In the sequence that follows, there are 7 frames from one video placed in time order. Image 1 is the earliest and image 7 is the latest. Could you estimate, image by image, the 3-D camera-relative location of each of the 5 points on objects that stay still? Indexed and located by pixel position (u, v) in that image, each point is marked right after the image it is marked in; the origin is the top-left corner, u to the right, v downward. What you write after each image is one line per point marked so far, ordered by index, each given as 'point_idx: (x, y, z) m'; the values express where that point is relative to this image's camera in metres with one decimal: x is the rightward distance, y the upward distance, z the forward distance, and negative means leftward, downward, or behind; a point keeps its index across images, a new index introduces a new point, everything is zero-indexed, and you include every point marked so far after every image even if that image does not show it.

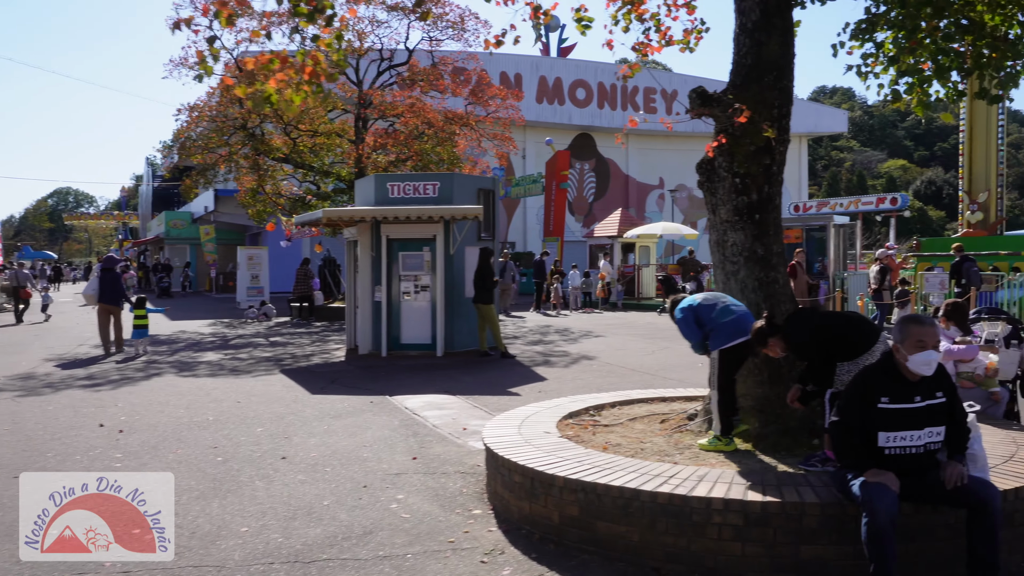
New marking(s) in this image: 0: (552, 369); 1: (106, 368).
0: (+0.6, -1.2, +12.3) m
1: (-6.1, -1.2, +11.8) m
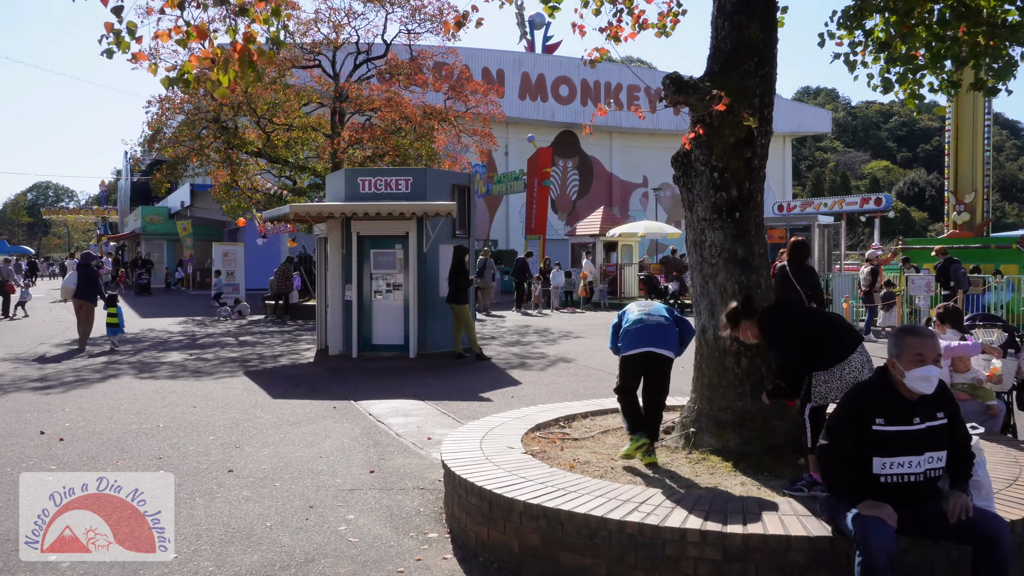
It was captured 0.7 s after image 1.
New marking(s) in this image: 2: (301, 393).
0: (+0.3, -1.2, +11.9) m
1: (-6.4, -1.2, +11.2) m
2: (-2.5, -1.3, +9.6) m
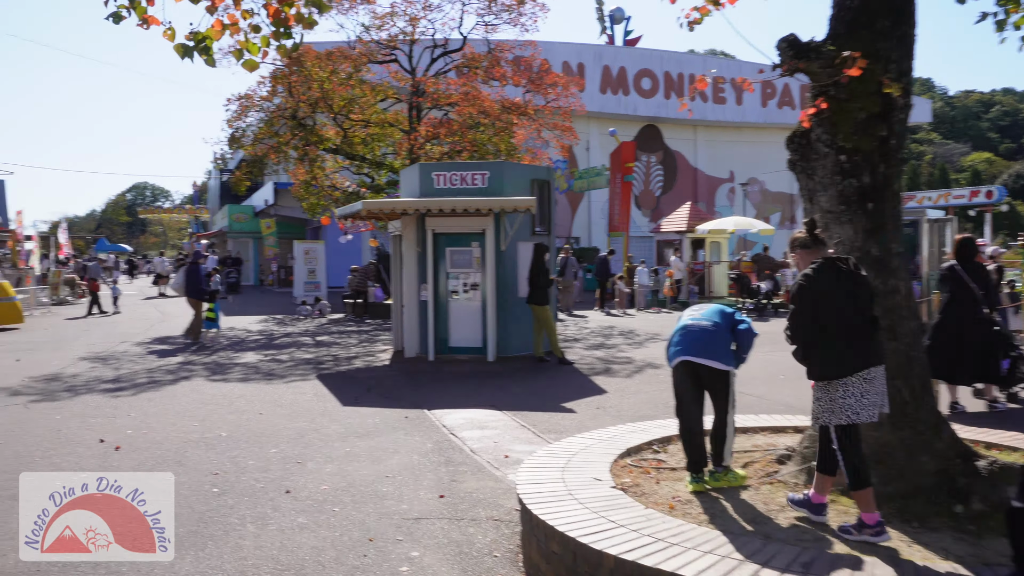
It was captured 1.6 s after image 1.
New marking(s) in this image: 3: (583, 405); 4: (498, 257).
0: (+1.4, -1.2, +11.1) m
1: (-5.3, -1.2, +11.1) m
2: (-1.6, -1.3, +9.0) m
3: (+0.8, -1.3, +9.1) m
4: (-0.2, +0.5, +12.2) m
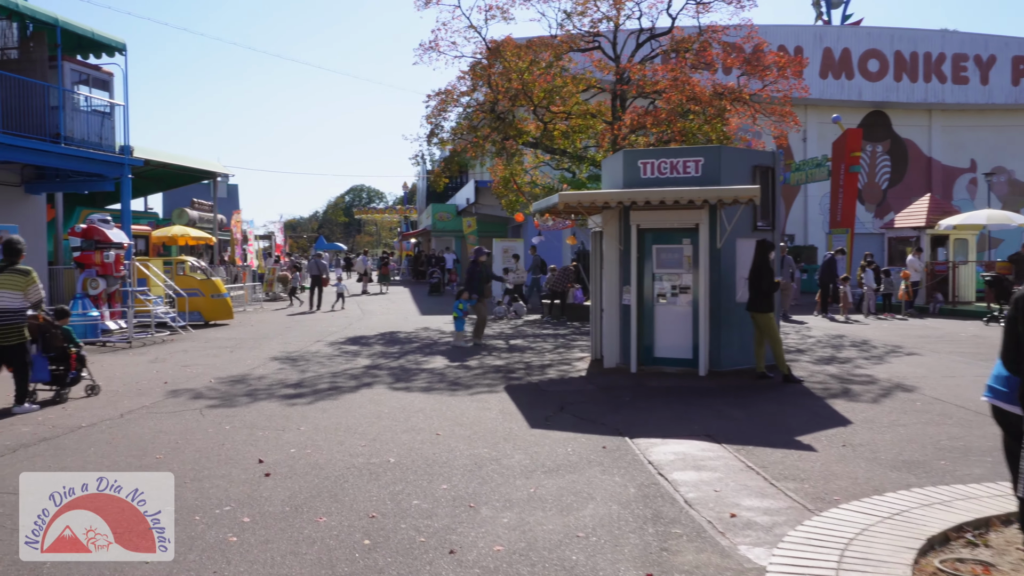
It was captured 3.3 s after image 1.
0: (+3.9, -1.3, +9.0) m
1: (-2.6, -1.2, +10.7) m
2: (+0.5, -1.3, +7.8) m
3: (+2.8, -1.4, +7.2) m
4: (+2.6, +0.4, +10.5) m
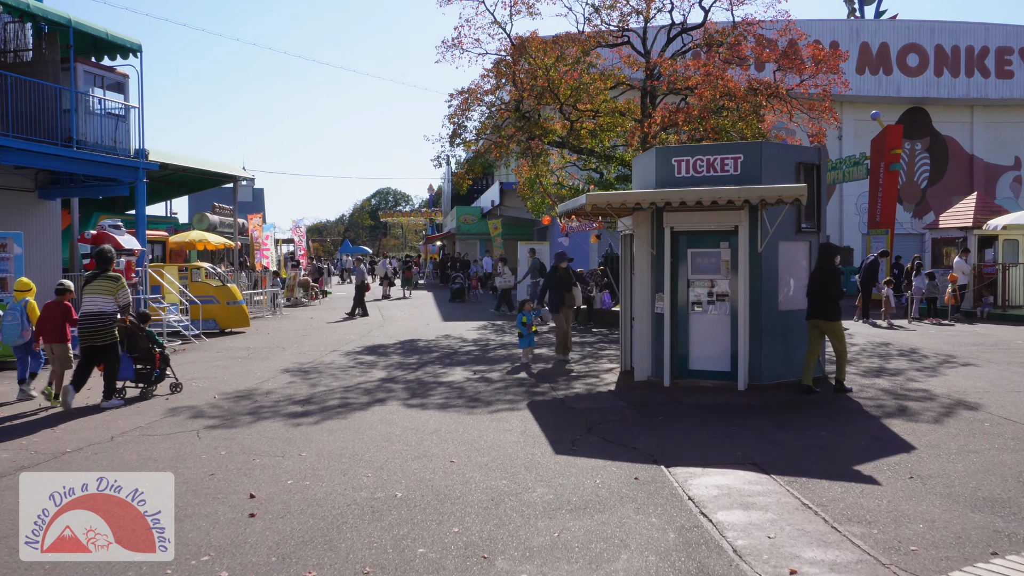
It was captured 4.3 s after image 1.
0: (+4.2, -1.4, +8.1) m
1: (-2.3, -1.3, +10.0) m
2: (+0.7, -1.4, +7.0) m
3: (+3.0, -1.4, +6.4) m
4: (+2.9, +0.3, +9.7) m
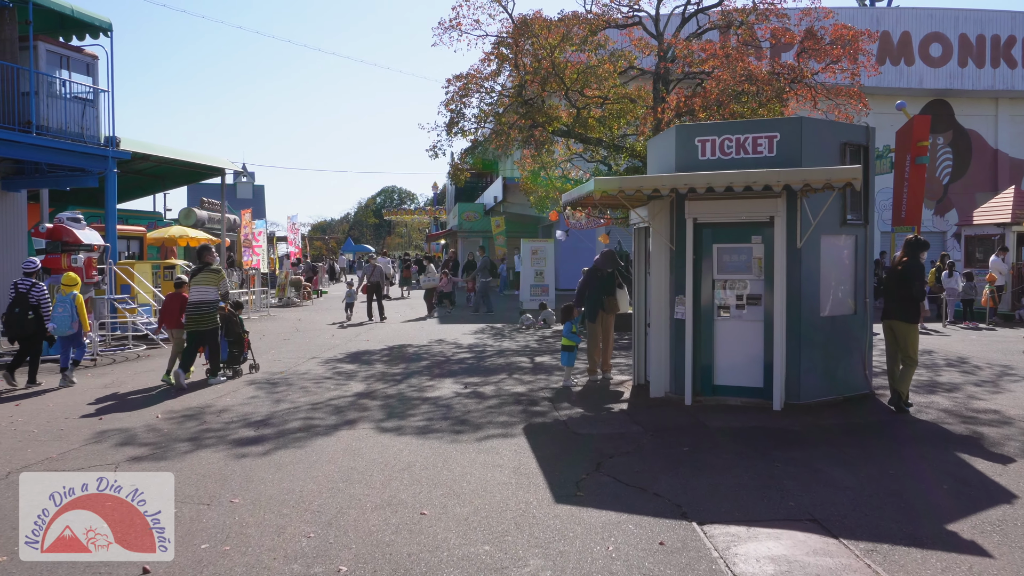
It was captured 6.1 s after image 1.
0: (+4.1, -1.4, +6.7) m
1: (-2.3, -1.3, +8.6) m
2: (+0.6, -1.4, +5.6) m
3: (+2.9, -1.5, +4.9) m
4: (+2.9, +0.3, +8.2) m
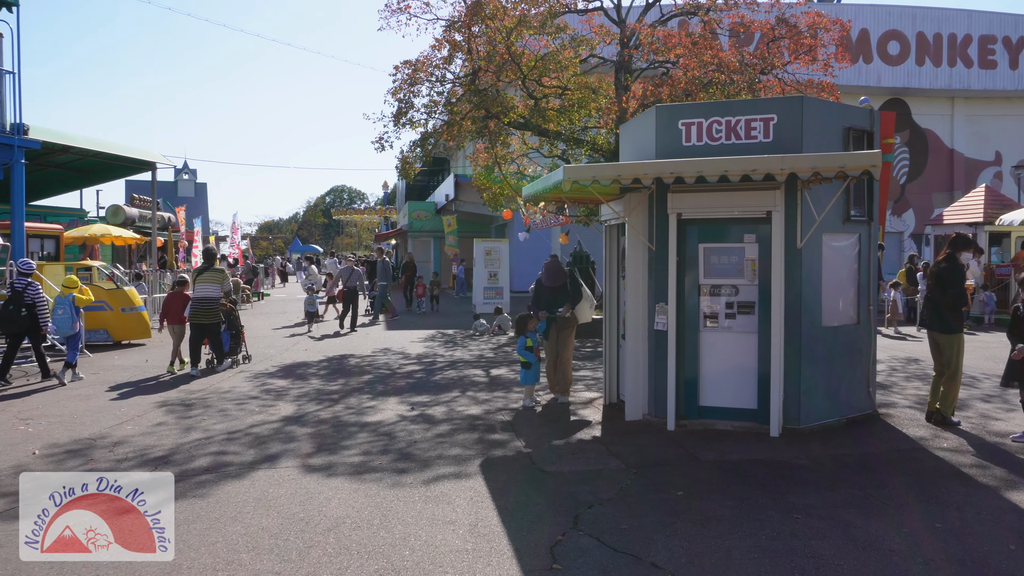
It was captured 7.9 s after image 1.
0: (+3.8, -1.5, +5.6) m
1: (-2.7, -1.3, +7.2) m
2: (+0.4, -1.5, +4.4) m
3: (+2.7, -1.5, +3.9) m
4: (+2.5, +0.3, +7.1) m
